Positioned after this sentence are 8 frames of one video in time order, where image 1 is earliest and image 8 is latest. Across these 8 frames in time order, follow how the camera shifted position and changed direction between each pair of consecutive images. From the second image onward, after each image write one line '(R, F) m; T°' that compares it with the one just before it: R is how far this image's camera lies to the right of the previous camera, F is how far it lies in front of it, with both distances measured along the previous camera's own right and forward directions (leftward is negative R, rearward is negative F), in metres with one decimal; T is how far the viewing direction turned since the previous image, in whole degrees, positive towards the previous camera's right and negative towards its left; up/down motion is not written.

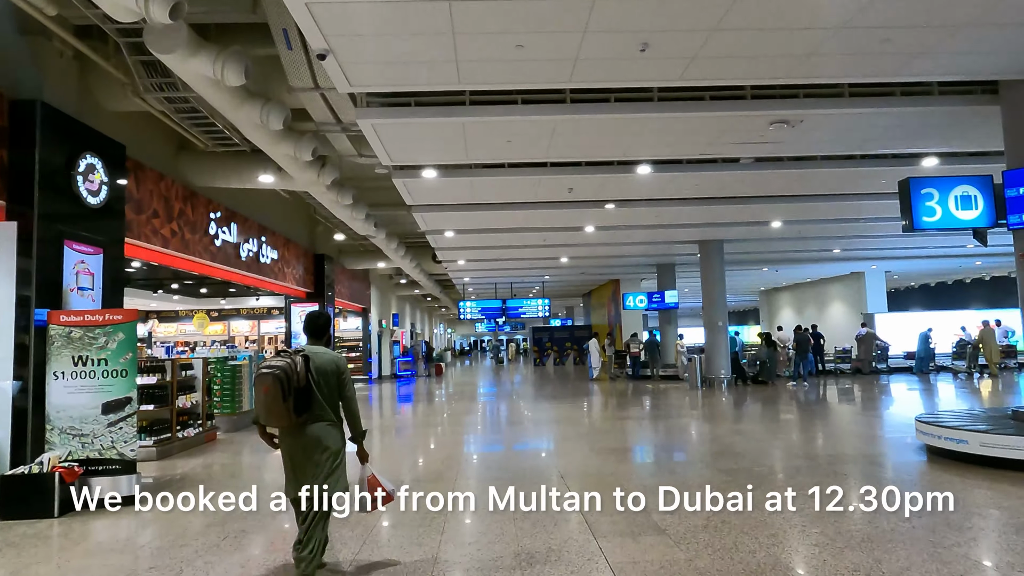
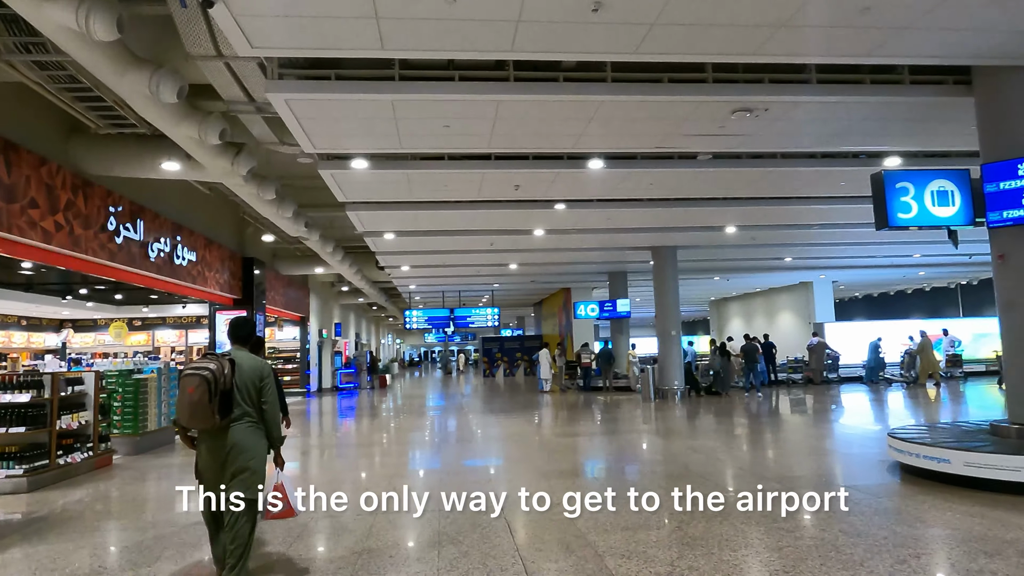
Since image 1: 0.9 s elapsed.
(+0.2, +0.8) m; +4°
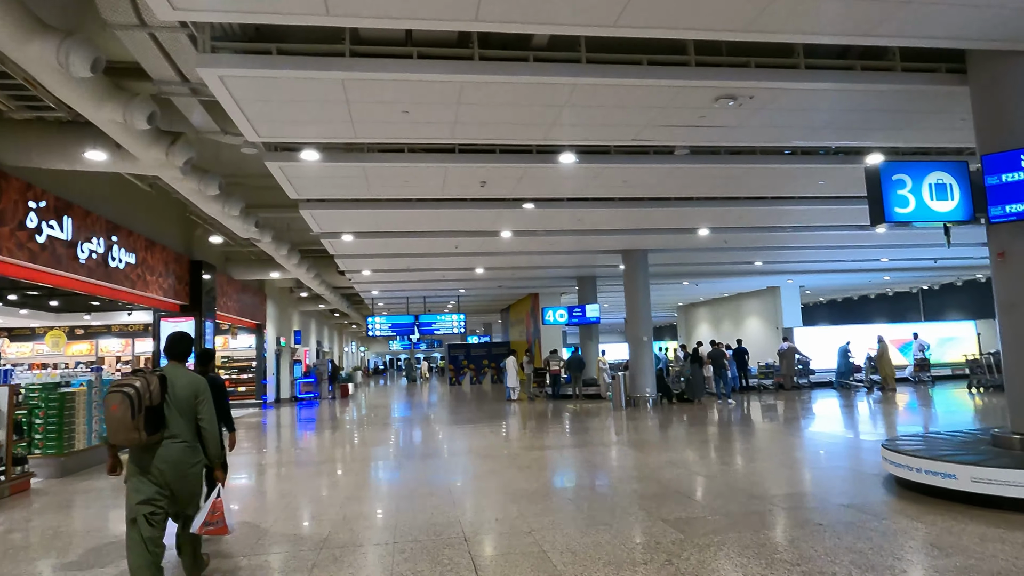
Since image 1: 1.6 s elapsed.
(0.0, +0.6) m; +3°
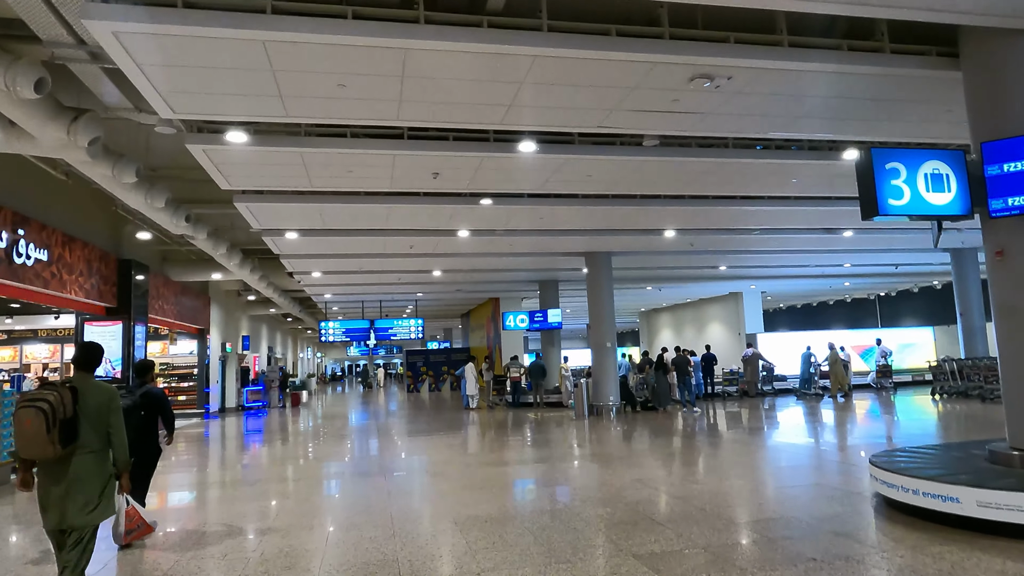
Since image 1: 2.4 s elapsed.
(+0.1, +0.7) m; +3°
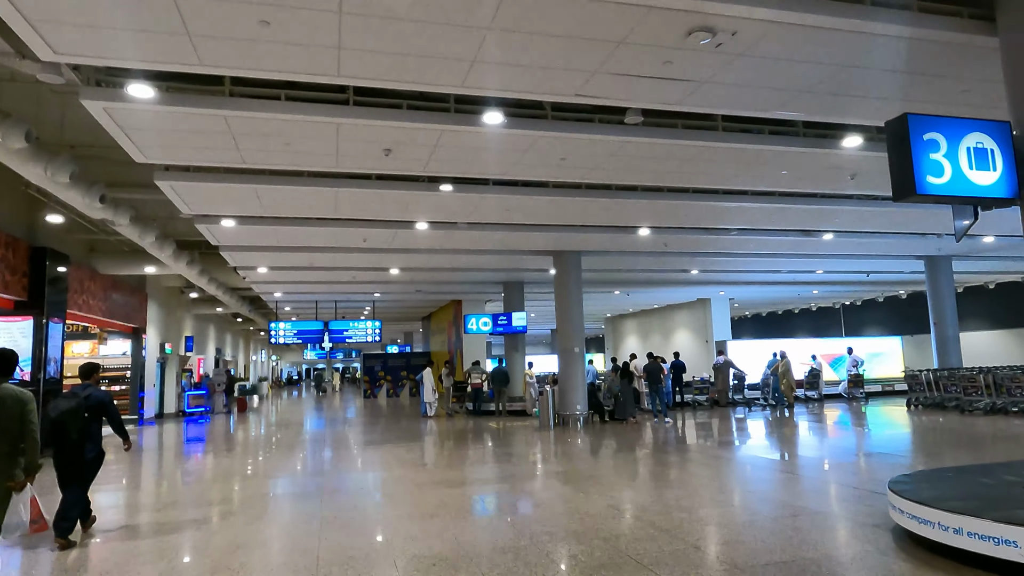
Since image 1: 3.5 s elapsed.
(0.0, +0.9) m; +3°
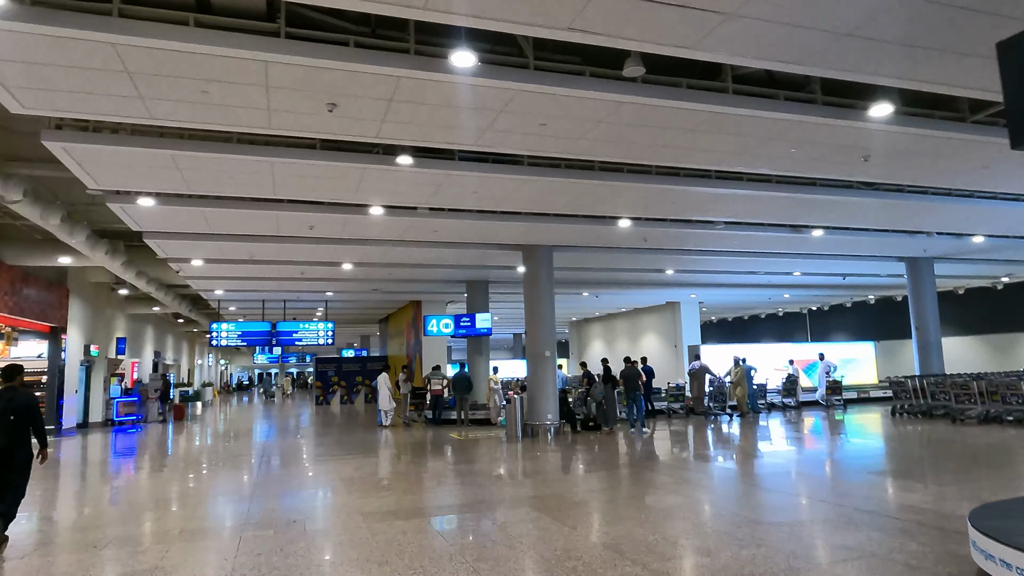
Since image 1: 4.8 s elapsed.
(-0.1, +1.1) m; +3°
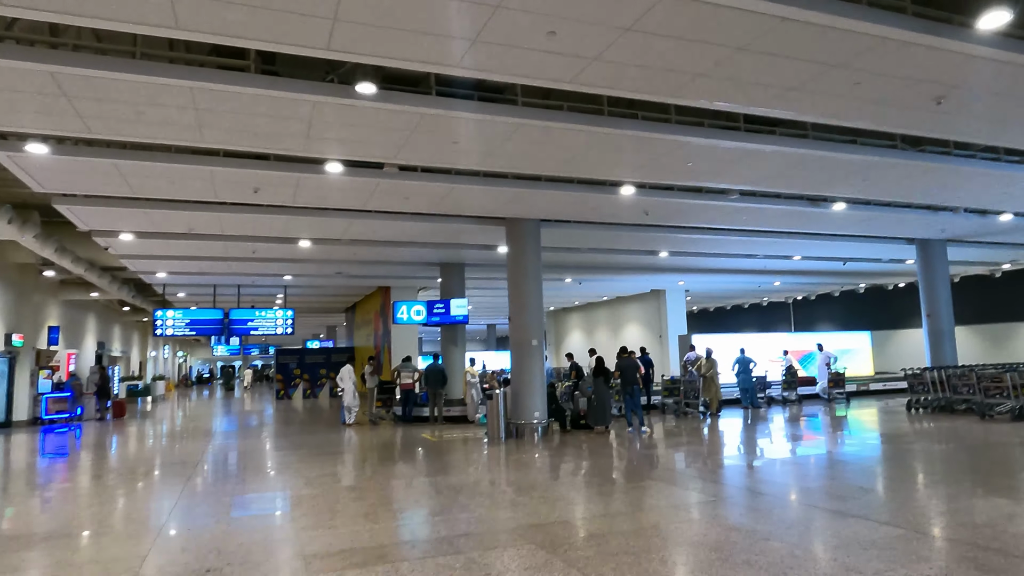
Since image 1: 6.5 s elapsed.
(-0.2, +1.4) m; +3°
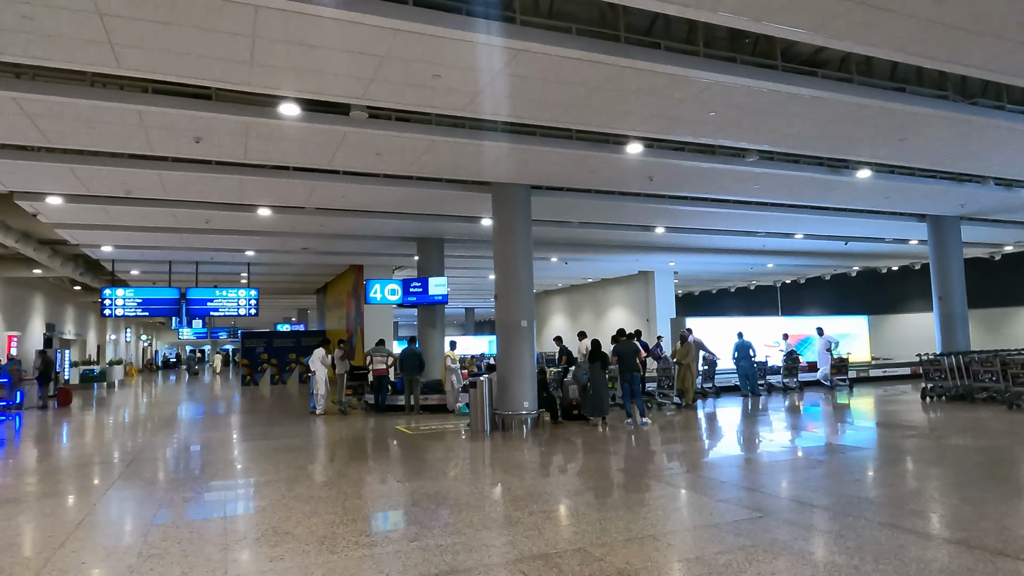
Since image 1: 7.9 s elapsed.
(-0.1, +1.1) m; +2°
